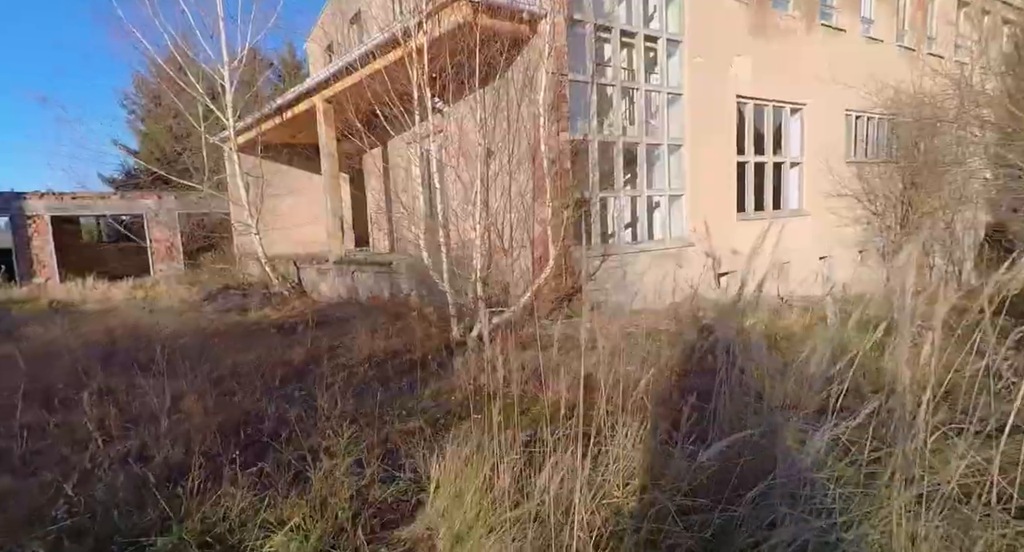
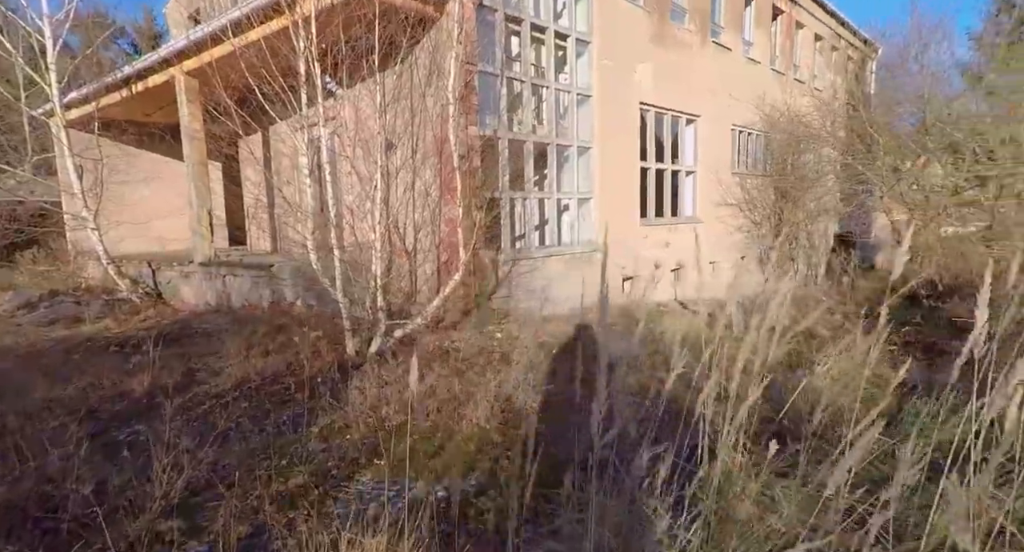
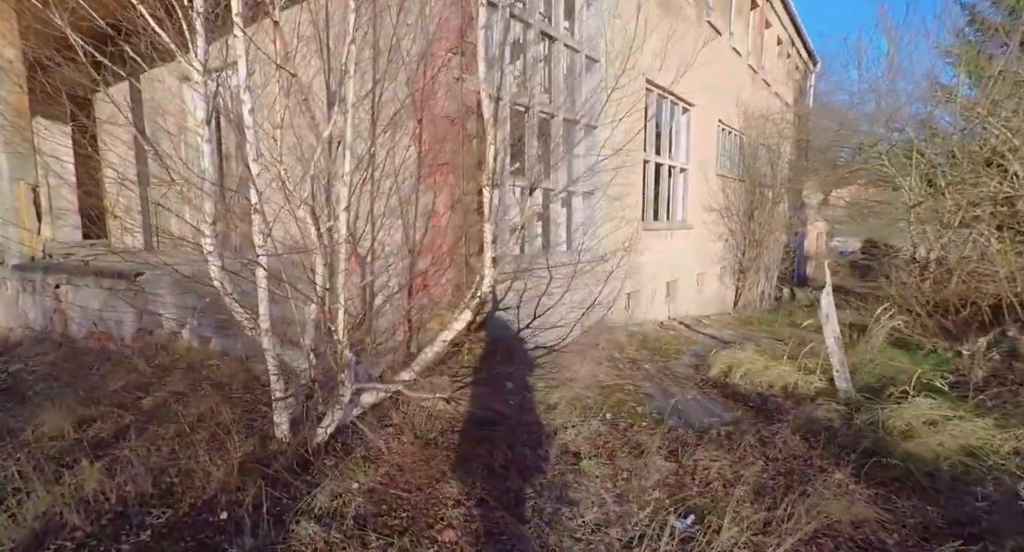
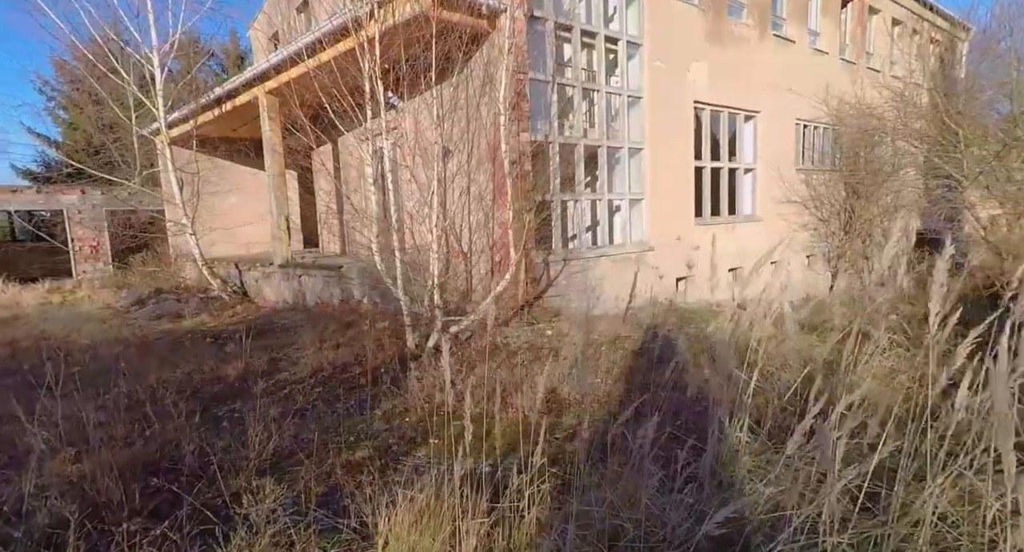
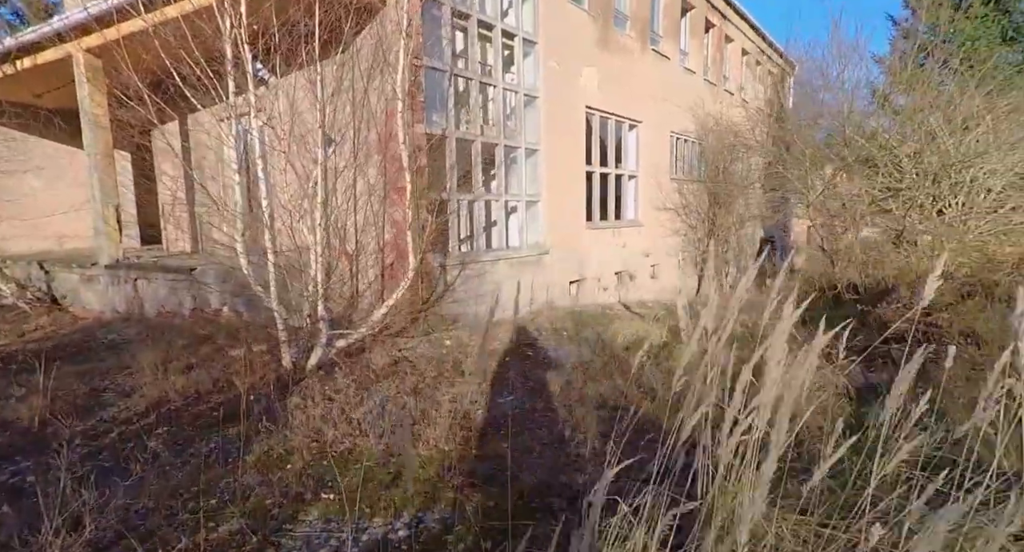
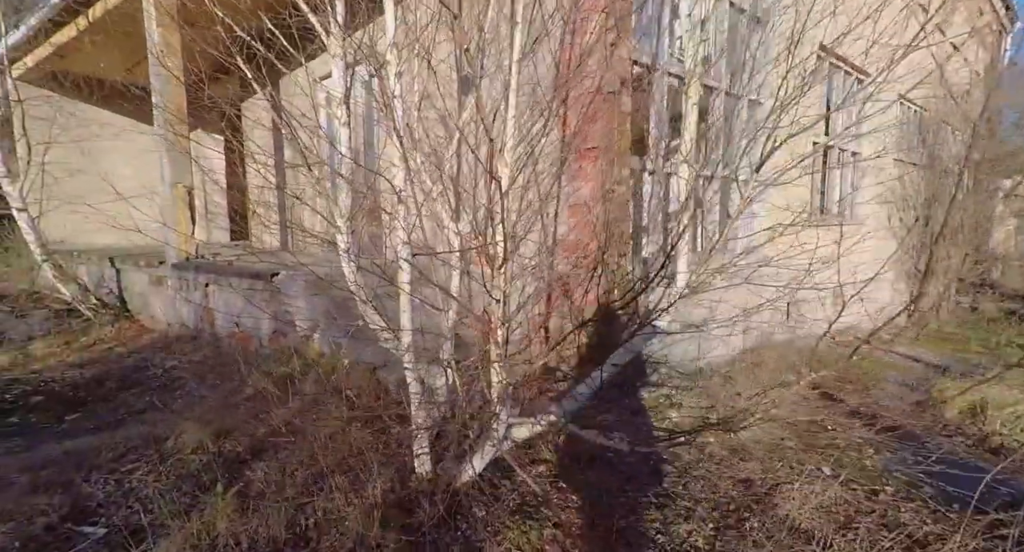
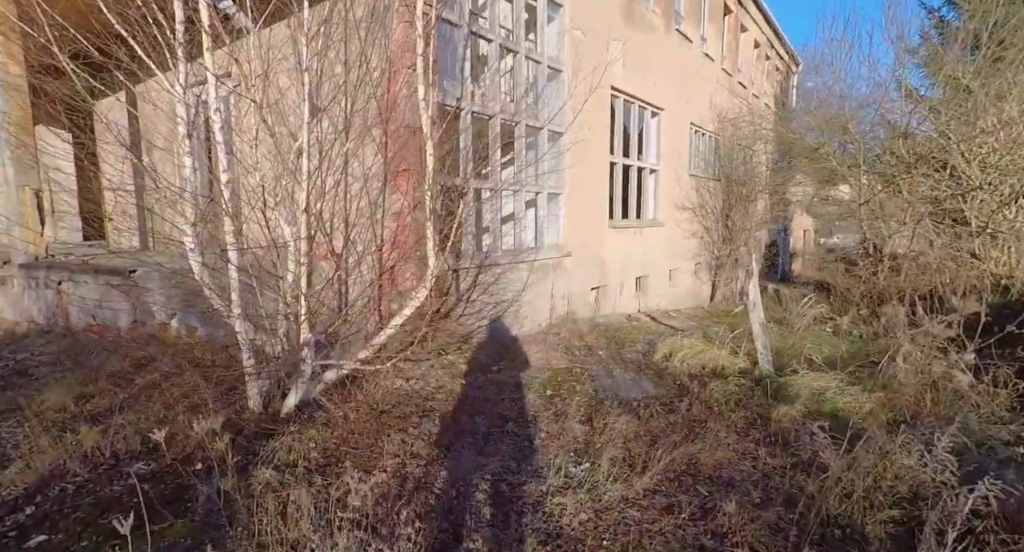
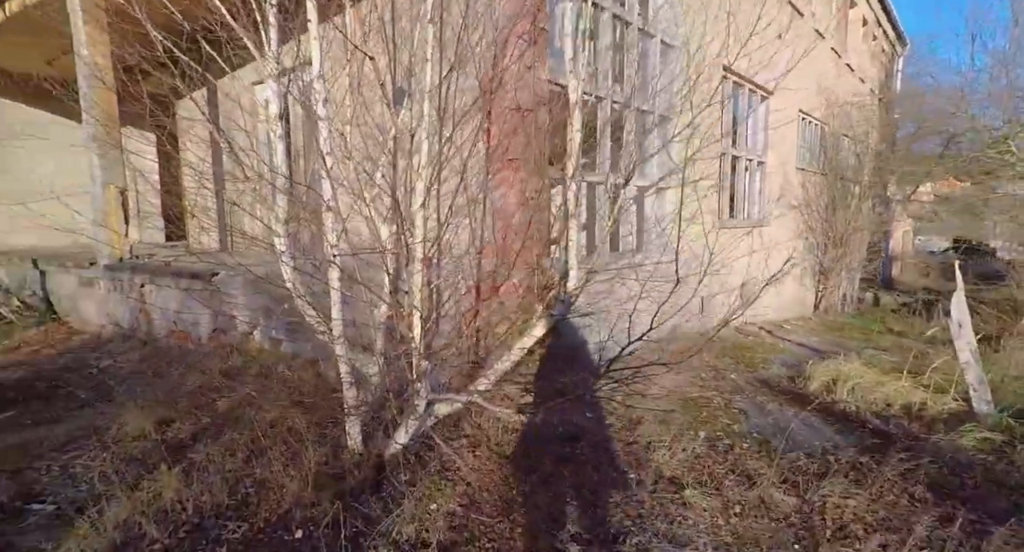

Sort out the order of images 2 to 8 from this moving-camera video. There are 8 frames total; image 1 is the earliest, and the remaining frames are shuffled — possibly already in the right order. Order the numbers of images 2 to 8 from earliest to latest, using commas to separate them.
4, 2, 5, 7, 3, 8, 6
